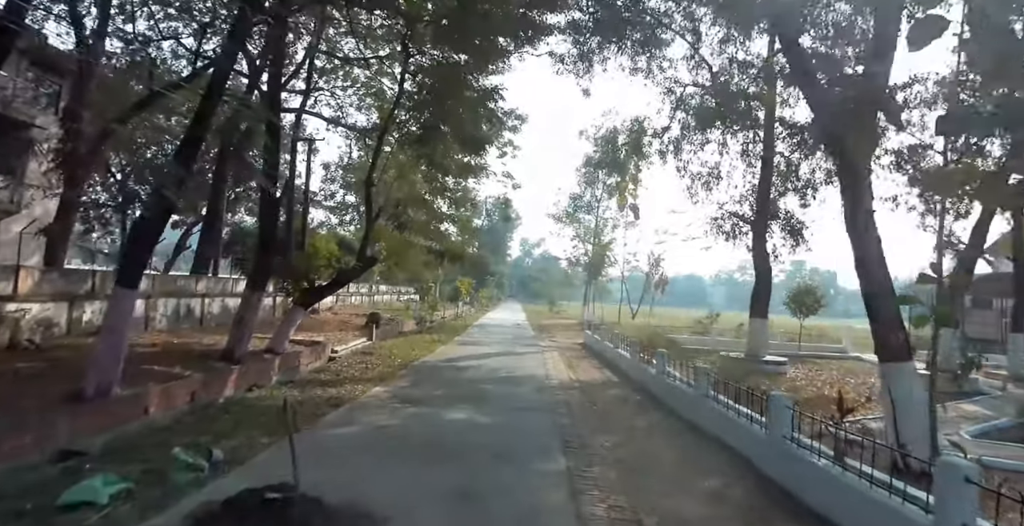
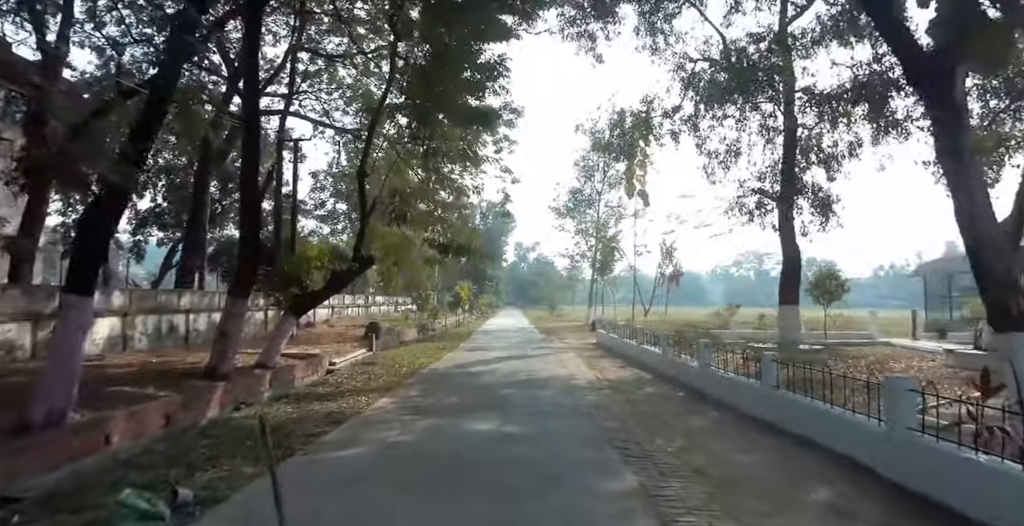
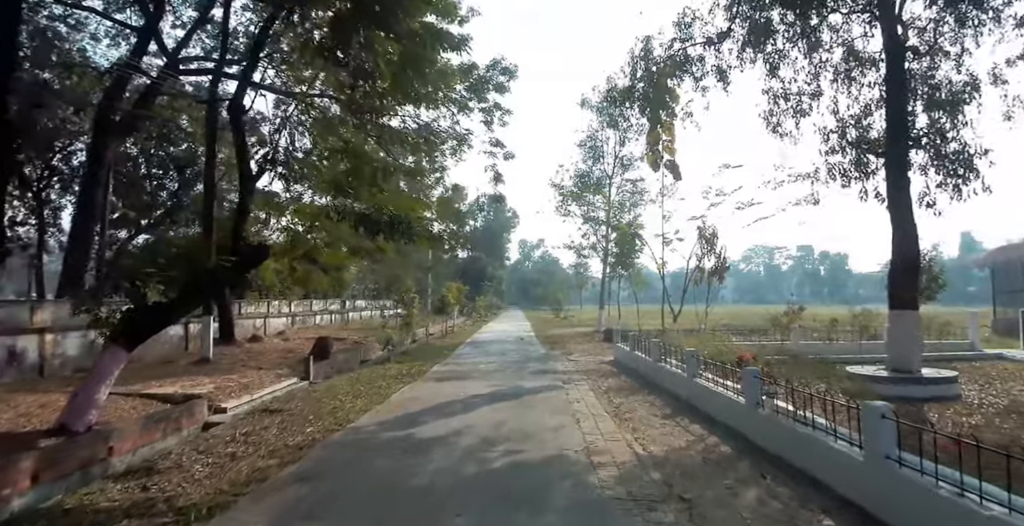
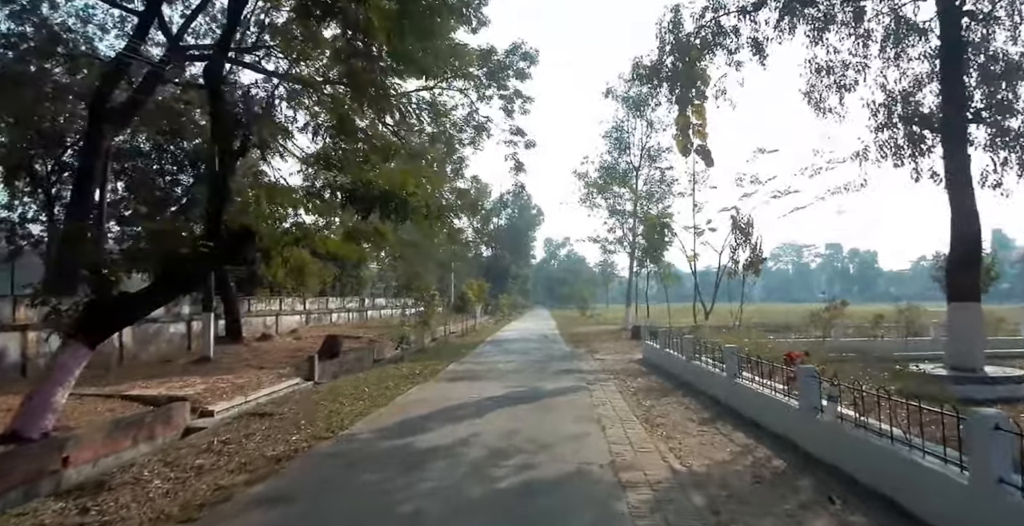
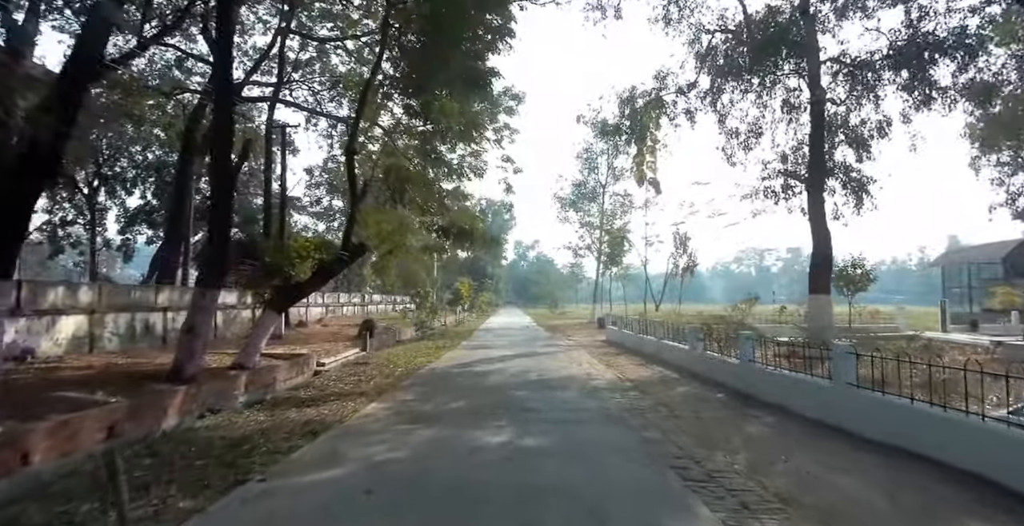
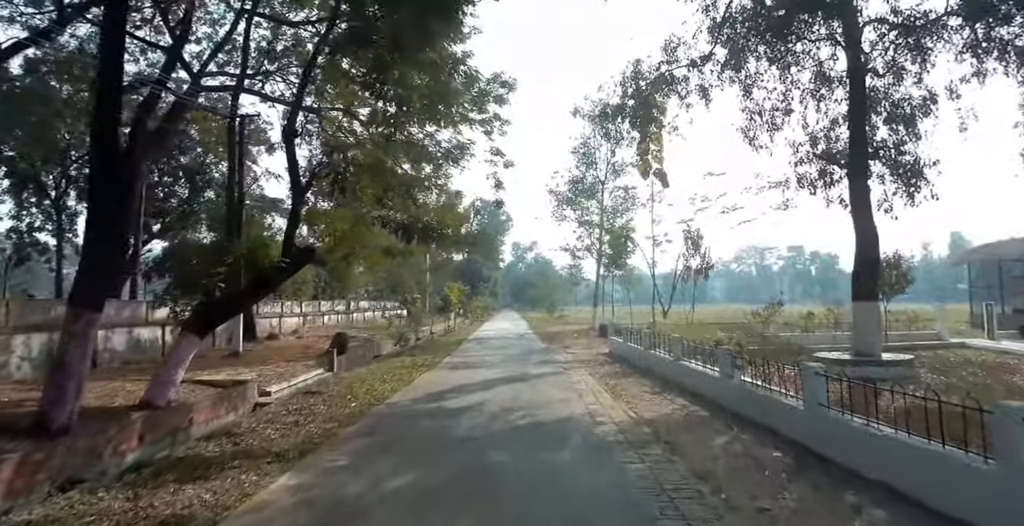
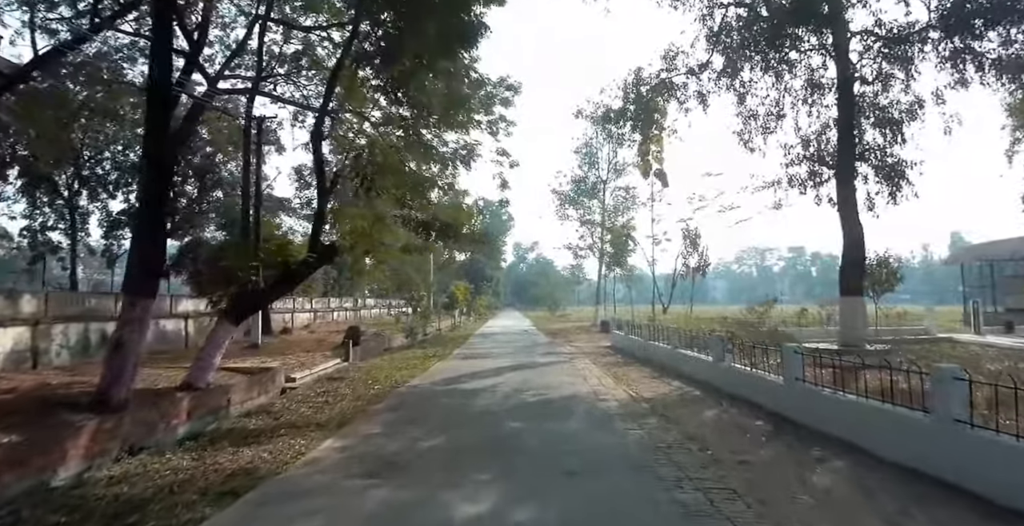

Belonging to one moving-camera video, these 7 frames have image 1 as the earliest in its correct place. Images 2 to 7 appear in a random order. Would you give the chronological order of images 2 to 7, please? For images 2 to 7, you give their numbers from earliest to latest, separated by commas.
2, 5, 7, 6, 3, 4
